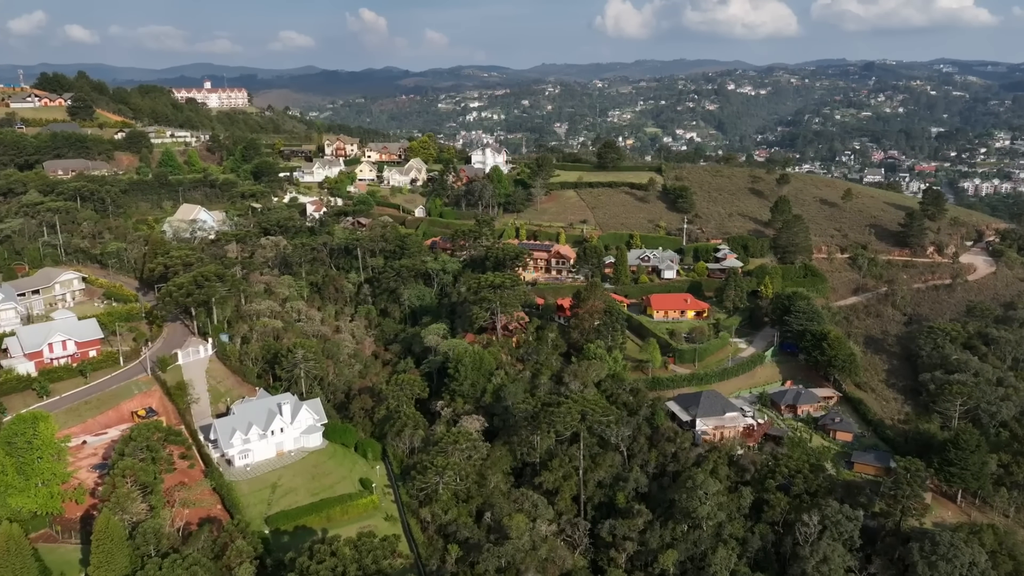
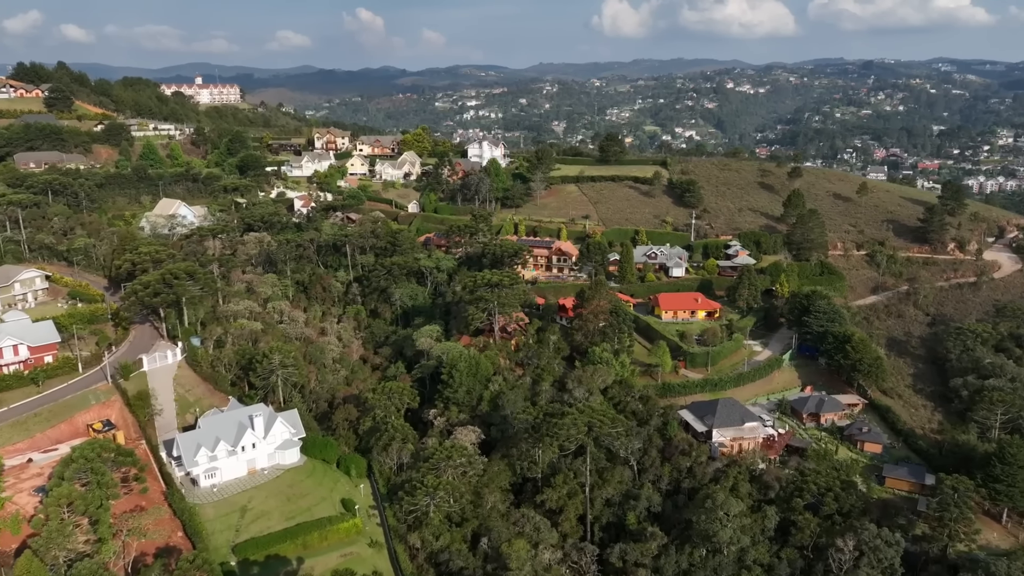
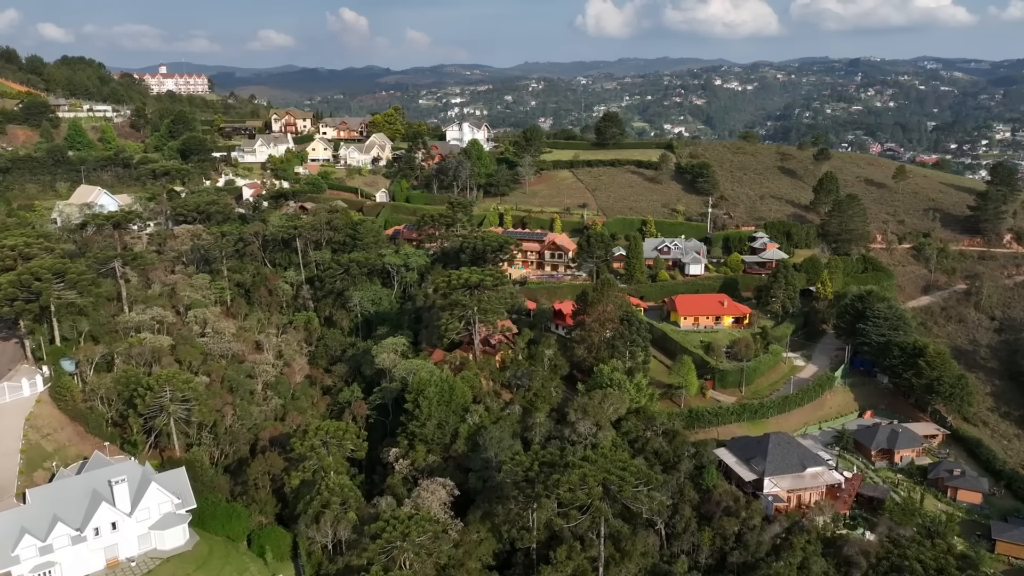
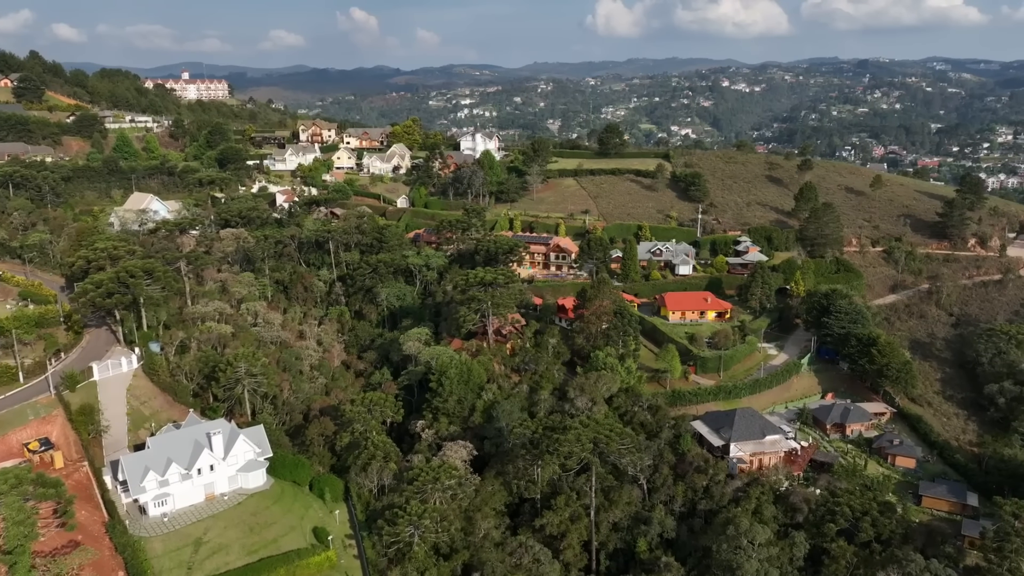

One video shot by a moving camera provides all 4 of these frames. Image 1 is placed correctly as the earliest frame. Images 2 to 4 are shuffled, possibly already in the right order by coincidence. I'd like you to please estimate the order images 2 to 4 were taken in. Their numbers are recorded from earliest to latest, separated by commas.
2, 4, 3
